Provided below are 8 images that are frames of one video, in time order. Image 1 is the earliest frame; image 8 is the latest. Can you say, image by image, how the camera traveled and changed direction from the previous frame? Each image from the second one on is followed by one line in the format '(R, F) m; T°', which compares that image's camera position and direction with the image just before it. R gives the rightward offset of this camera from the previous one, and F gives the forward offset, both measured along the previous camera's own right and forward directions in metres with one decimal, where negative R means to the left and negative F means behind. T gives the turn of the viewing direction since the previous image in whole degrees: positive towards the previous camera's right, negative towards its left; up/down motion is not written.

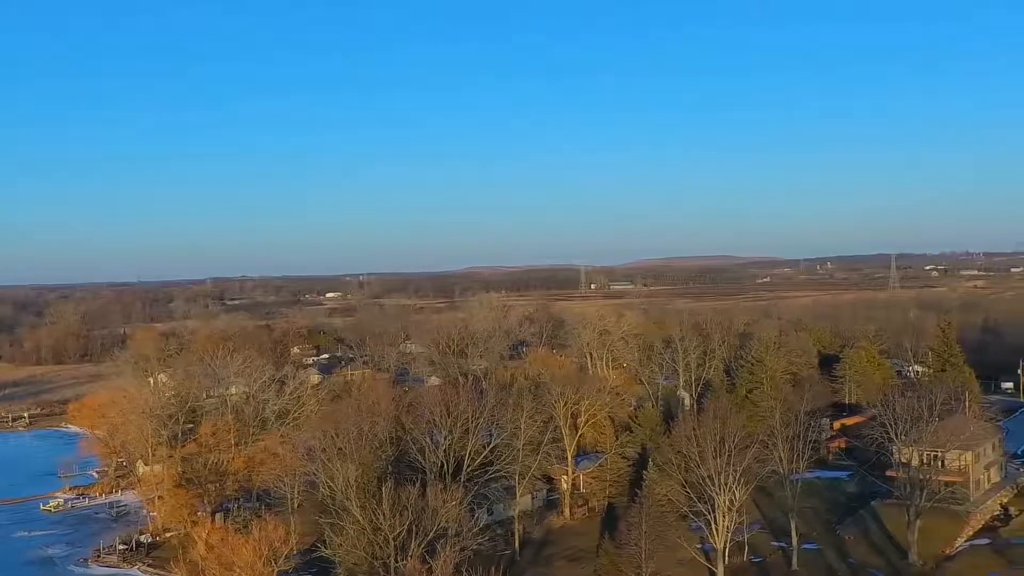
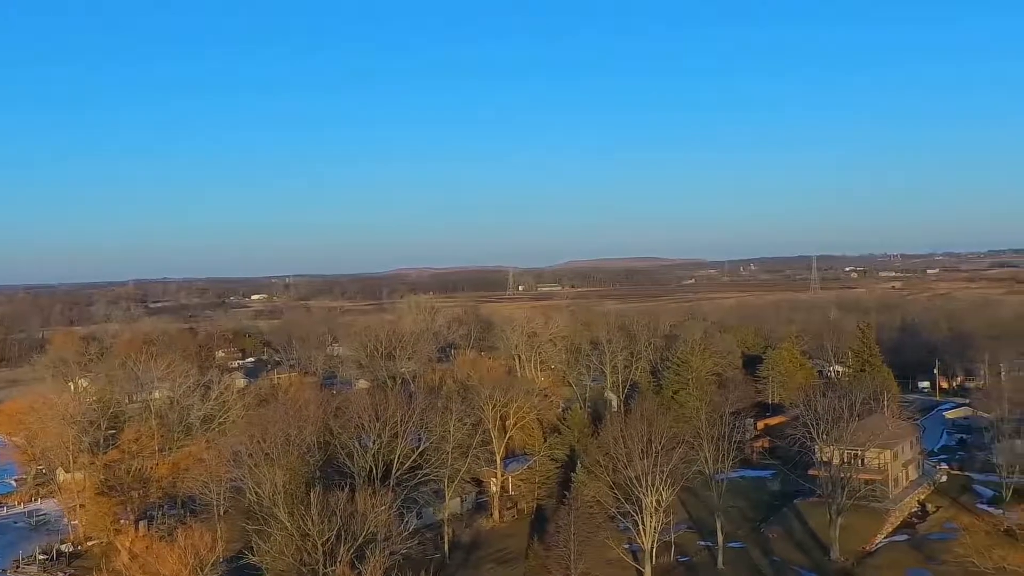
(-0.3, +0.2) m; +5°
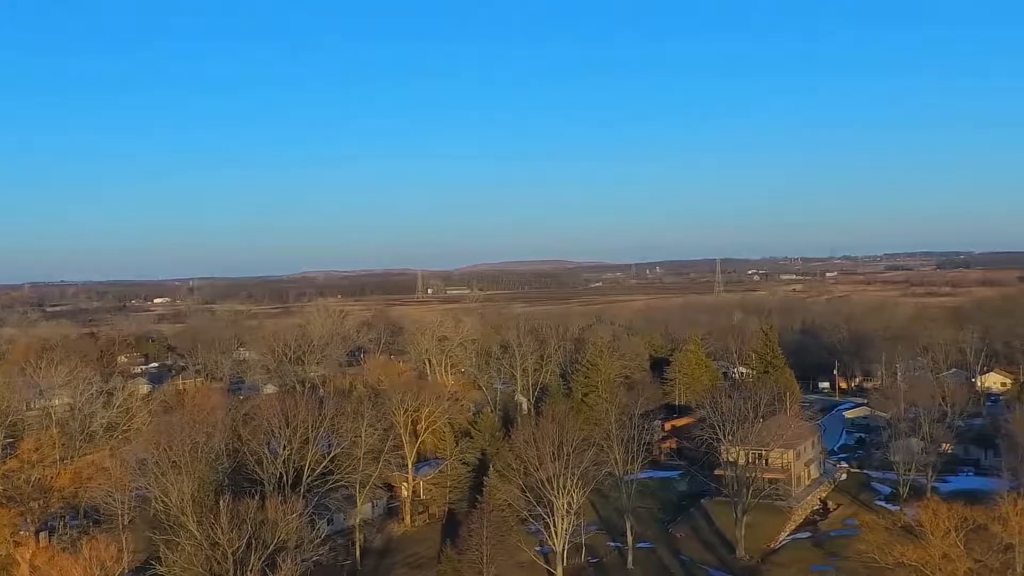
(+0.5, +1.9) m; +6°
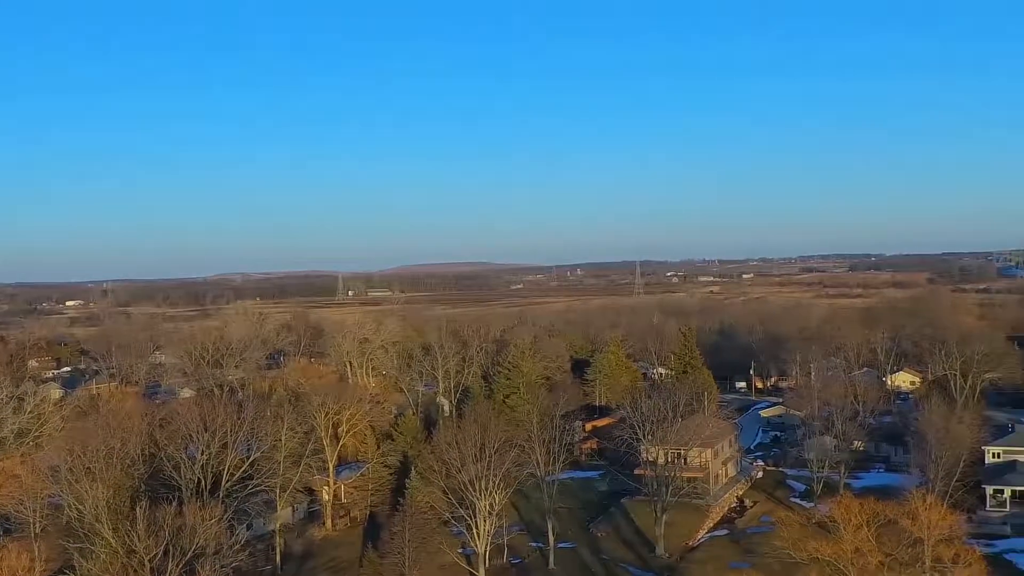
(0.0, +0.9) m; +5°
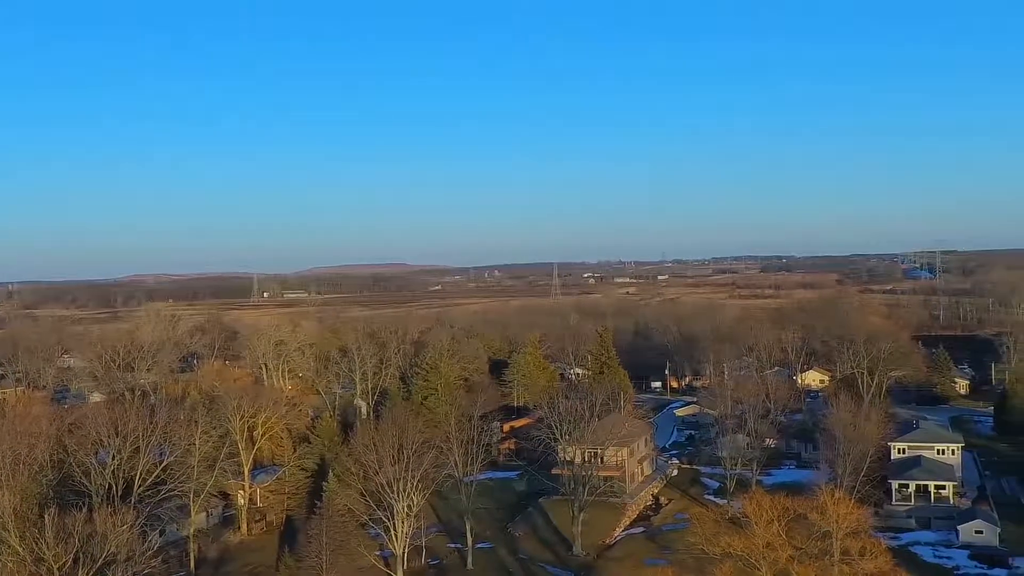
(-0.1, +0.6) m; +5°
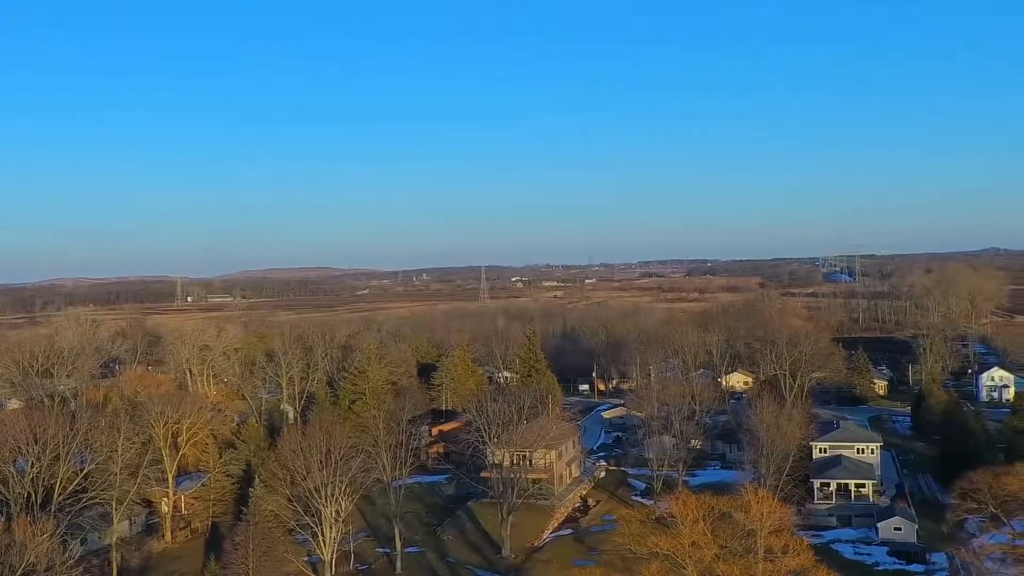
(0.0, +0.4) m; +5°
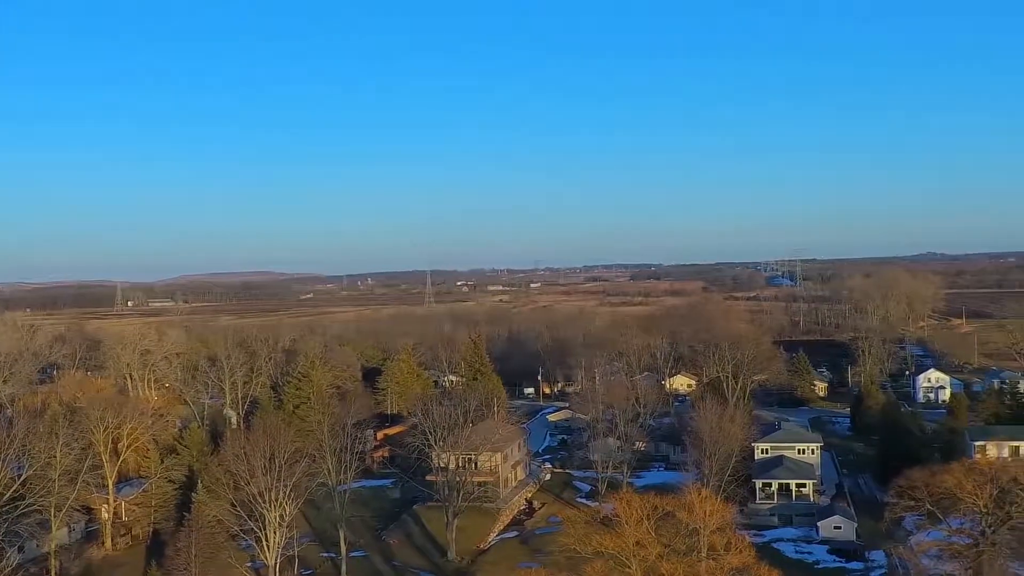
(-0.1, +0.1) m; +4°
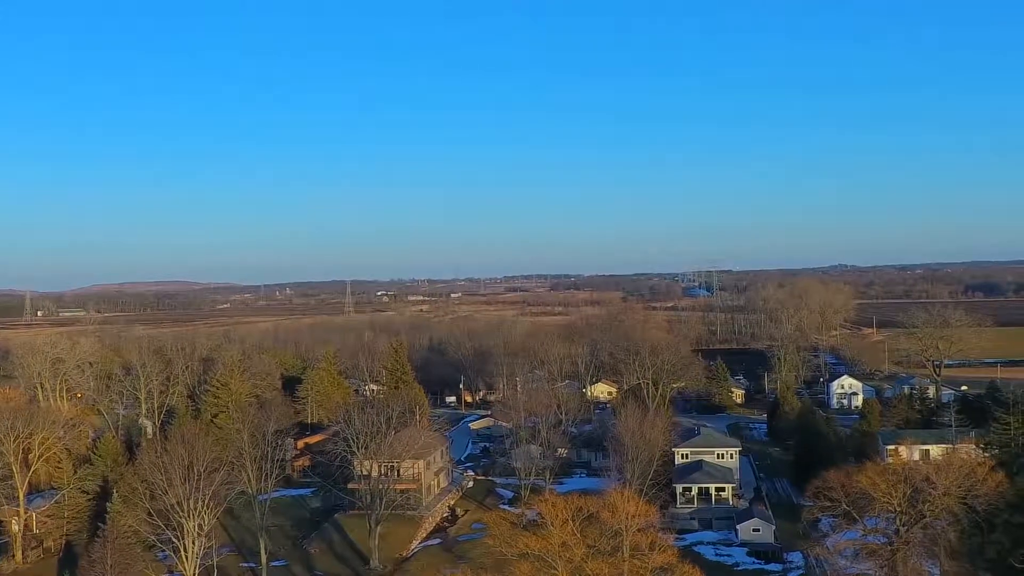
(-0.3, 0.0) m; +5°
